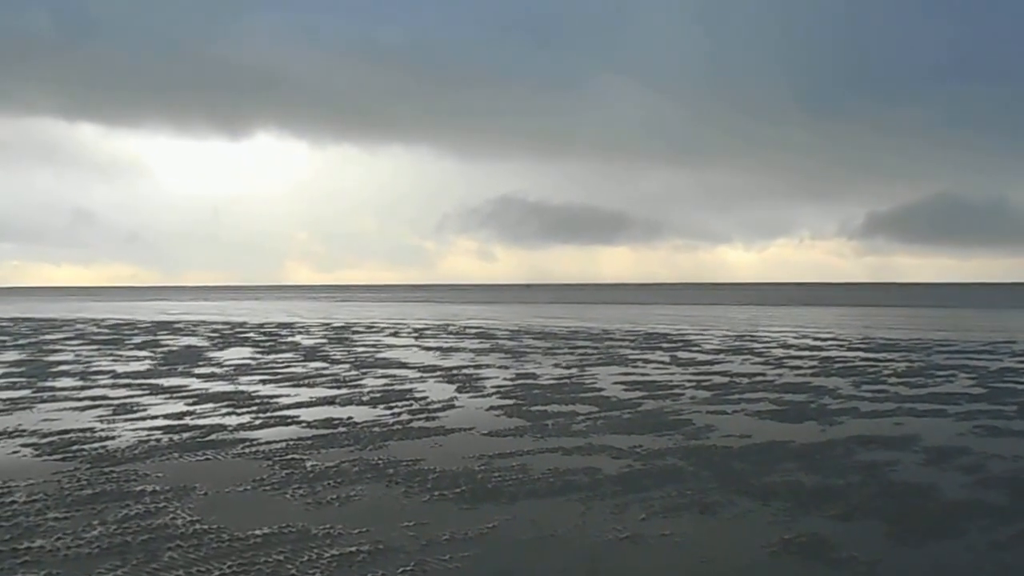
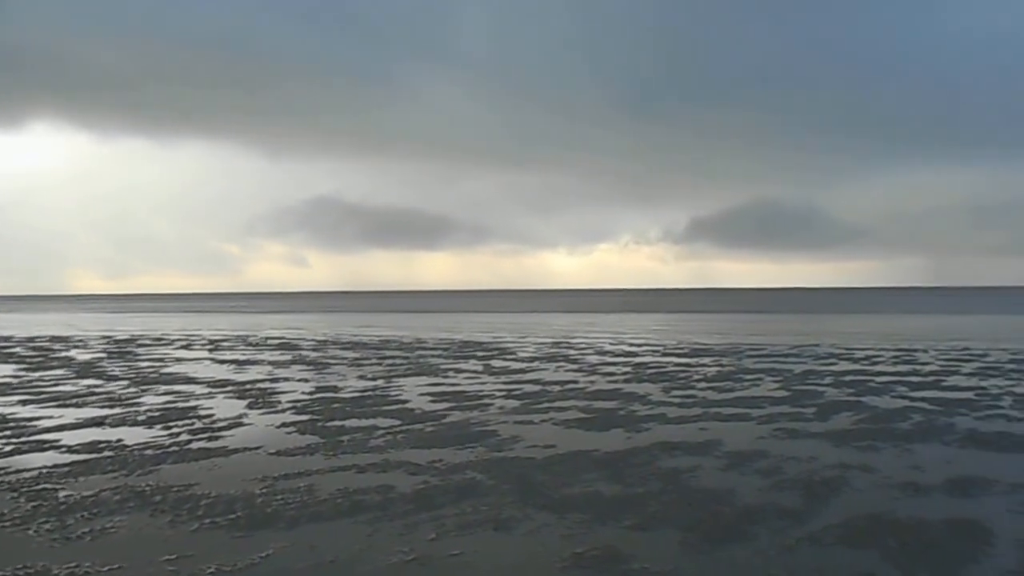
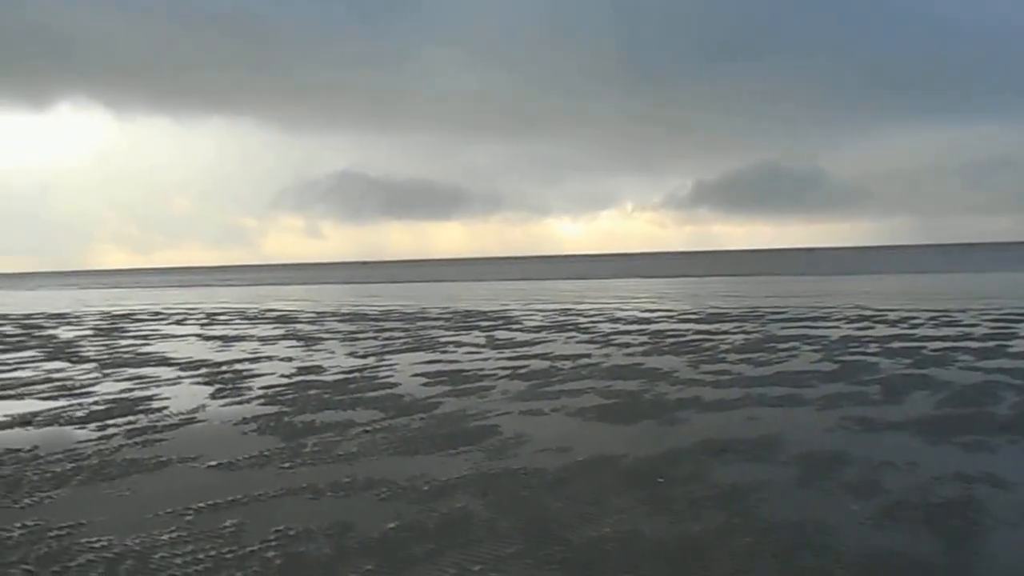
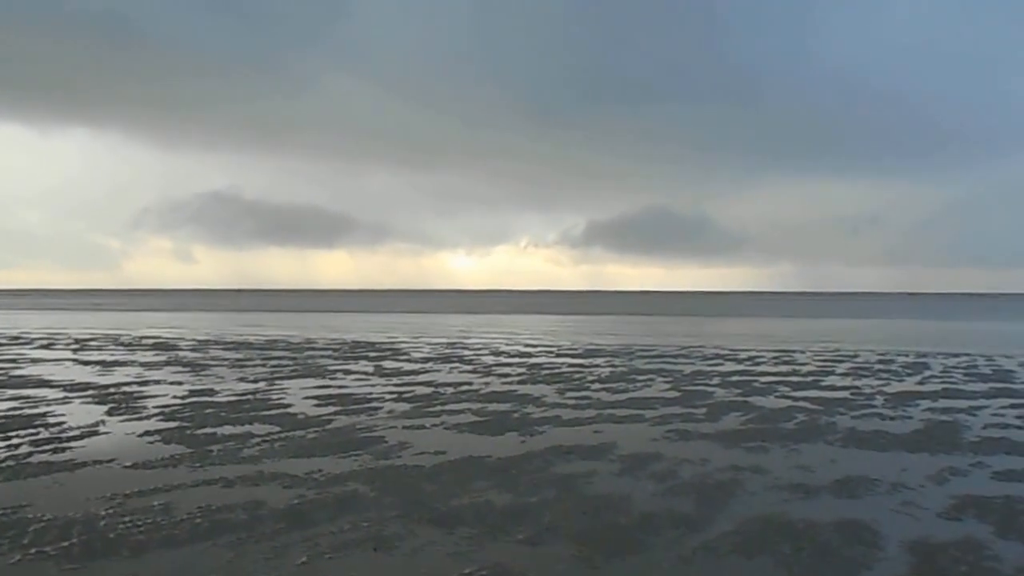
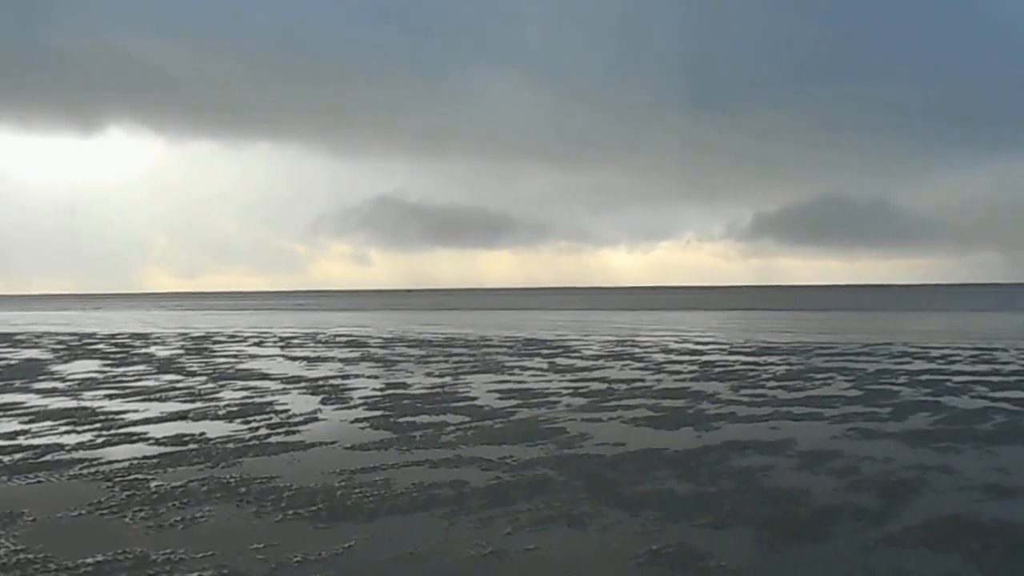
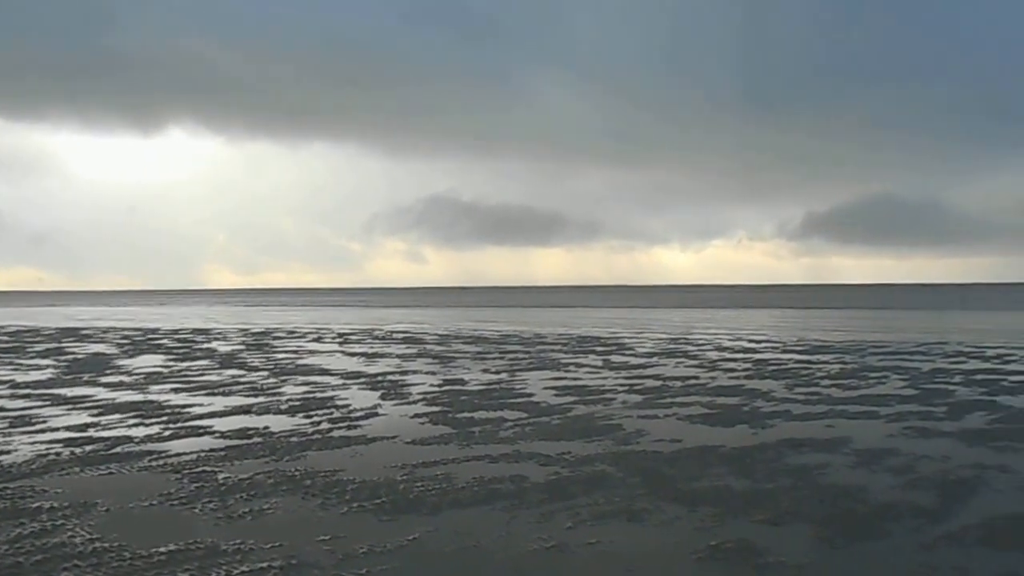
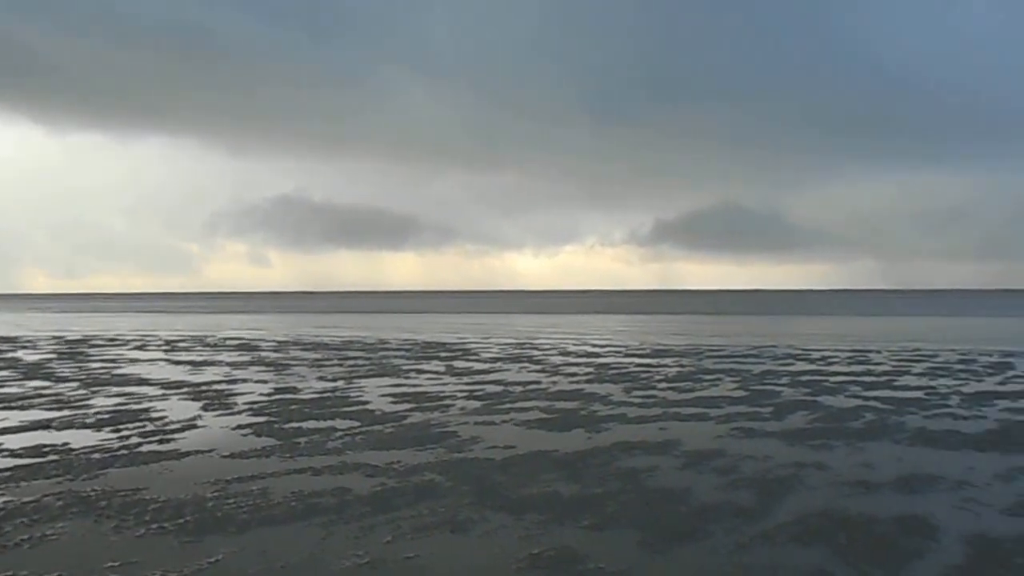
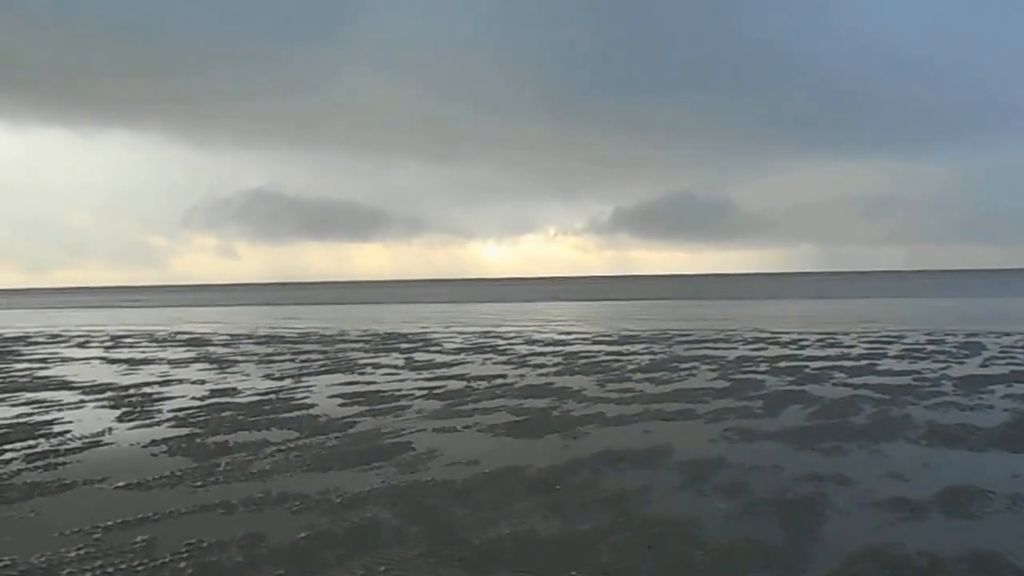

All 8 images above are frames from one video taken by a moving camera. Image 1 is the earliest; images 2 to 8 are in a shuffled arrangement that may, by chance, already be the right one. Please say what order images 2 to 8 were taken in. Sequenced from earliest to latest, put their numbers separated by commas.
6, 5, 2, 7, 4, 8, 3
